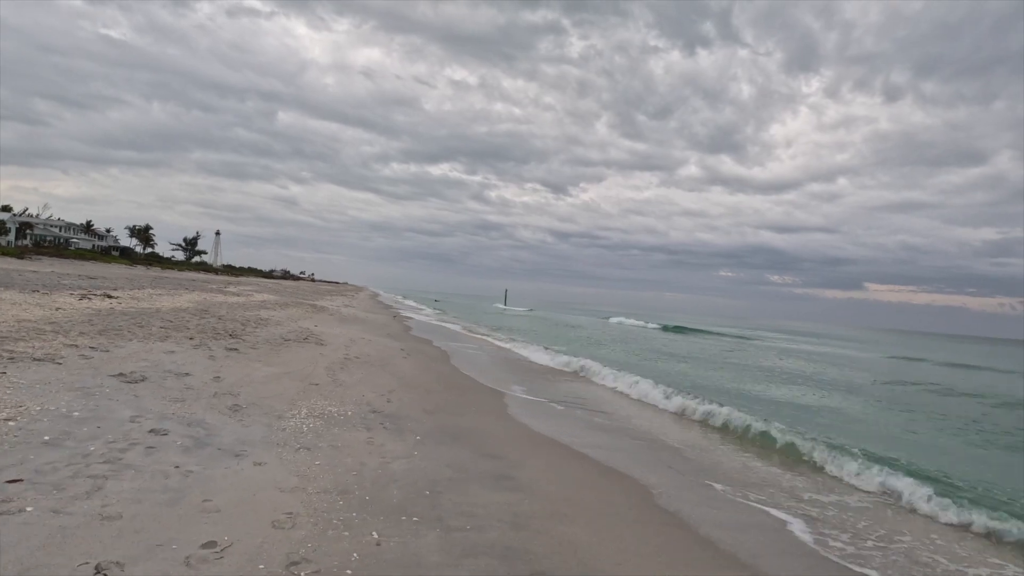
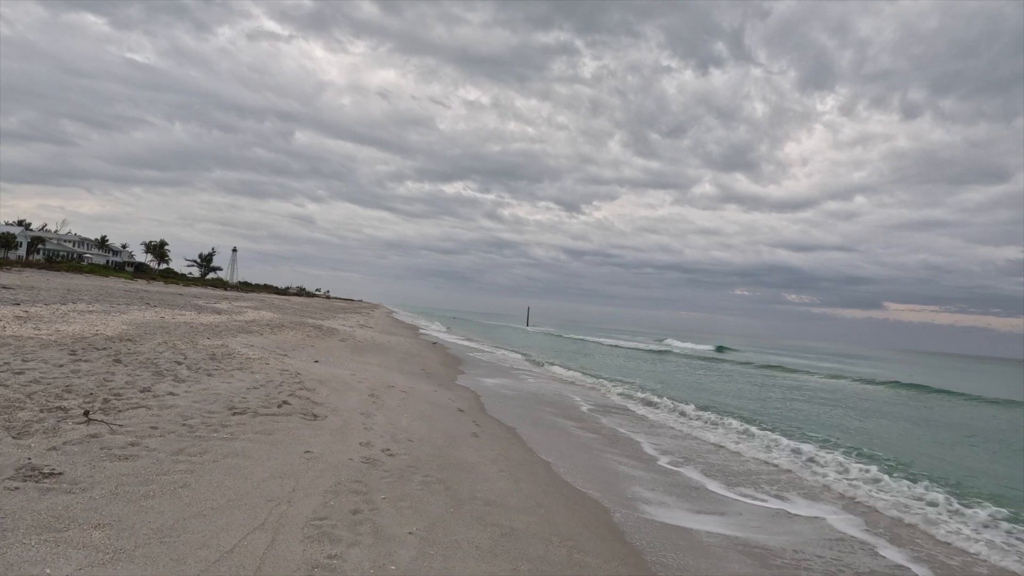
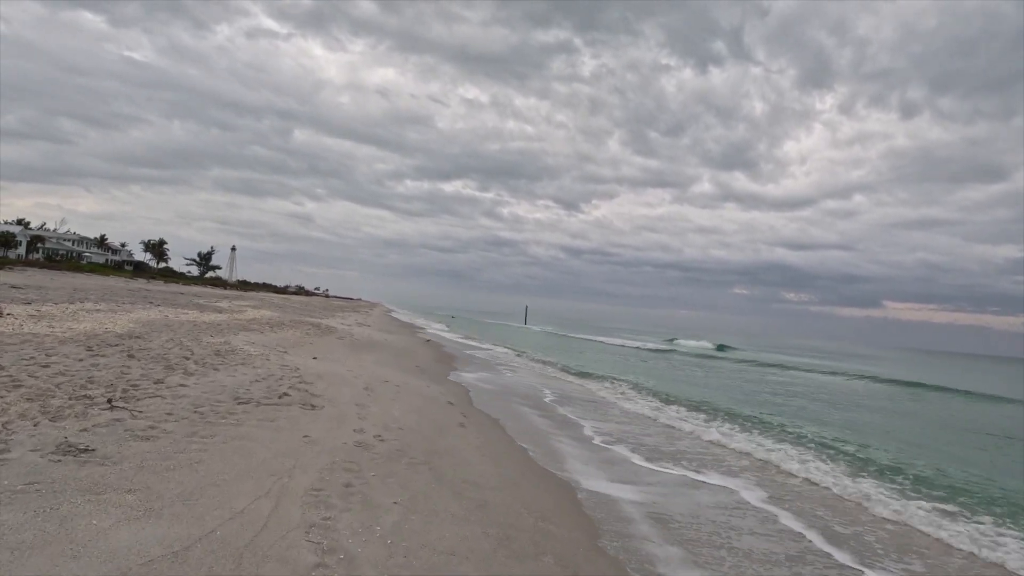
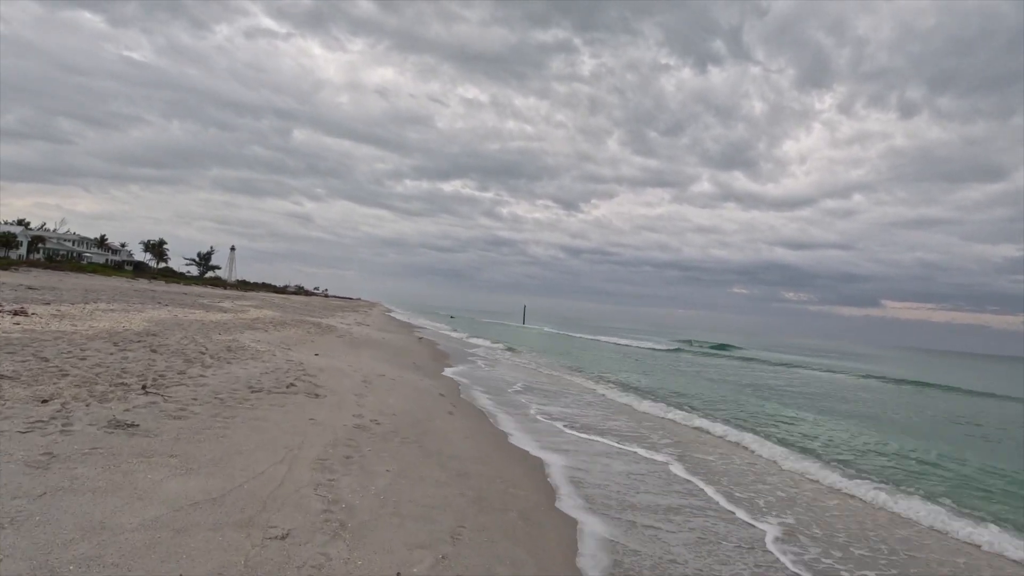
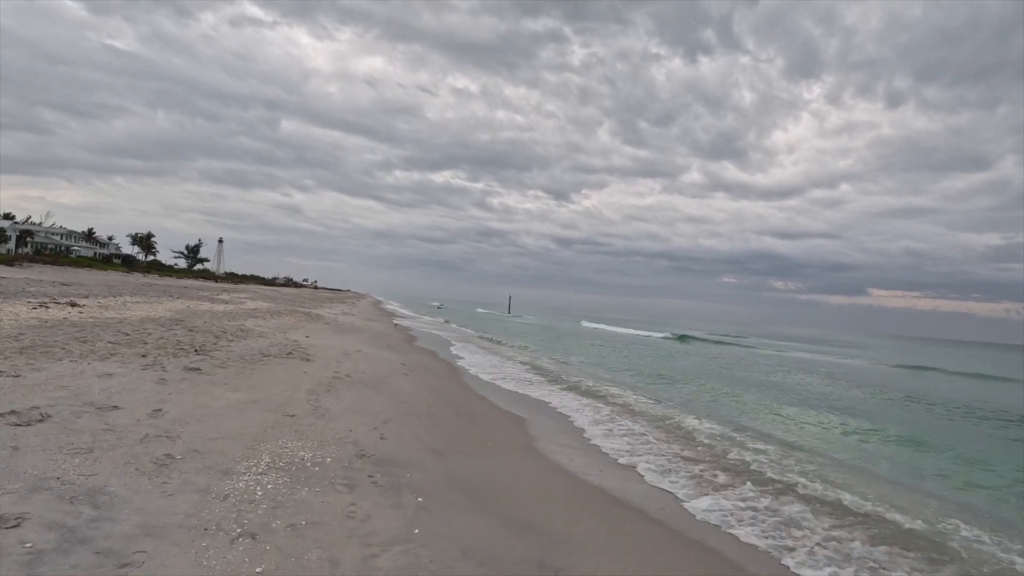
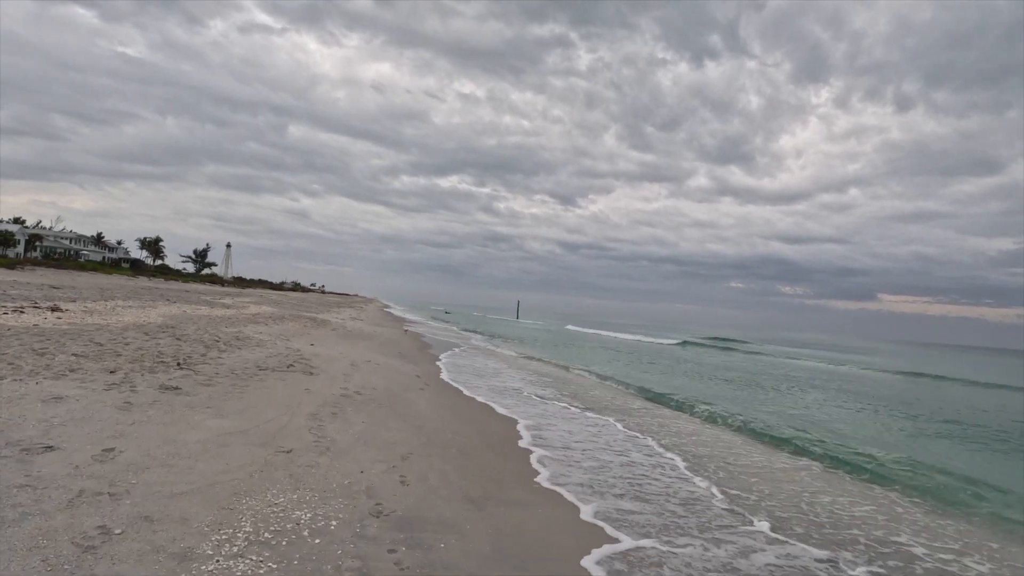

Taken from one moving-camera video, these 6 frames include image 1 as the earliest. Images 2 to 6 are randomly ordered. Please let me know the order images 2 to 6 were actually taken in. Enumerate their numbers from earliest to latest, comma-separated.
5, 6, 4, 3, 2
